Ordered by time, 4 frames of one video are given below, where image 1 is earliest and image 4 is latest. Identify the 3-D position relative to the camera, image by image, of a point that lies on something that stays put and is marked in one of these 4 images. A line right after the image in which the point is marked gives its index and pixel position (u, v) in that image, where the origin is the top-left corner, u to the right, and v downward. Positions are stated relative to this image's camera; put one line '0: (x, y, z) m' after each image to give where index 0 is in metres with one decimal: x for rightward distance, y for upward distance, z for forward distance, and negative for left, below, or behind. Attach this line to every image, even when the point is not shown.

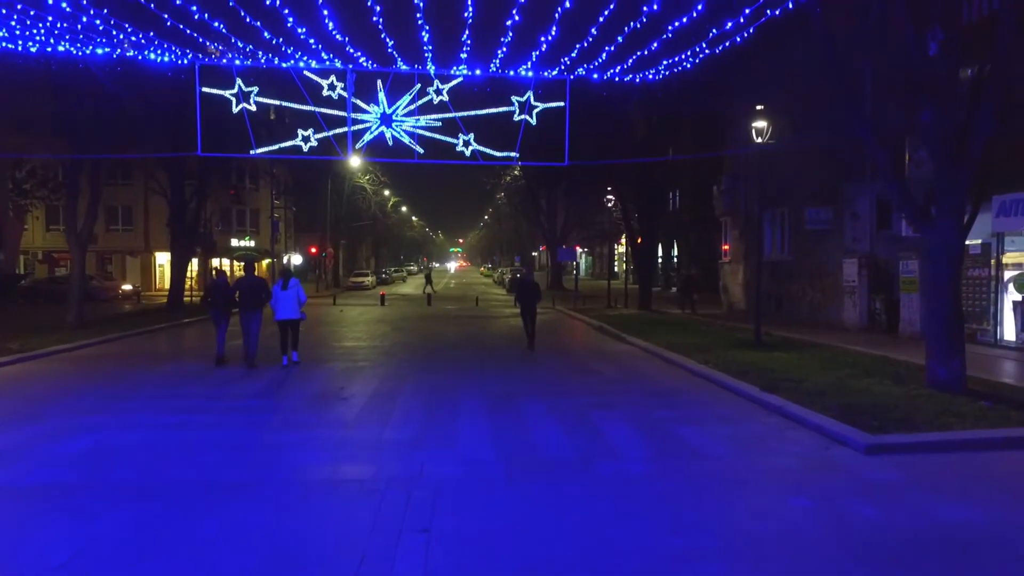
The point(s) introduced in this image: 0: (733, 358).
0: (+5.6, -1.8, +15.2) m
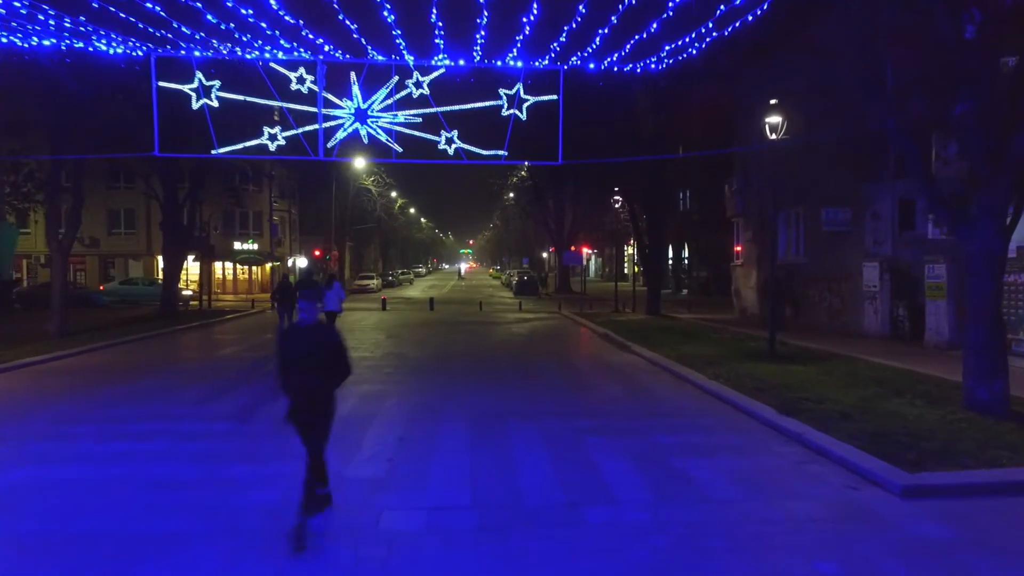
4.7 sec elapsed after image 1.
0: (+5.5, -2.0, +14.0) m
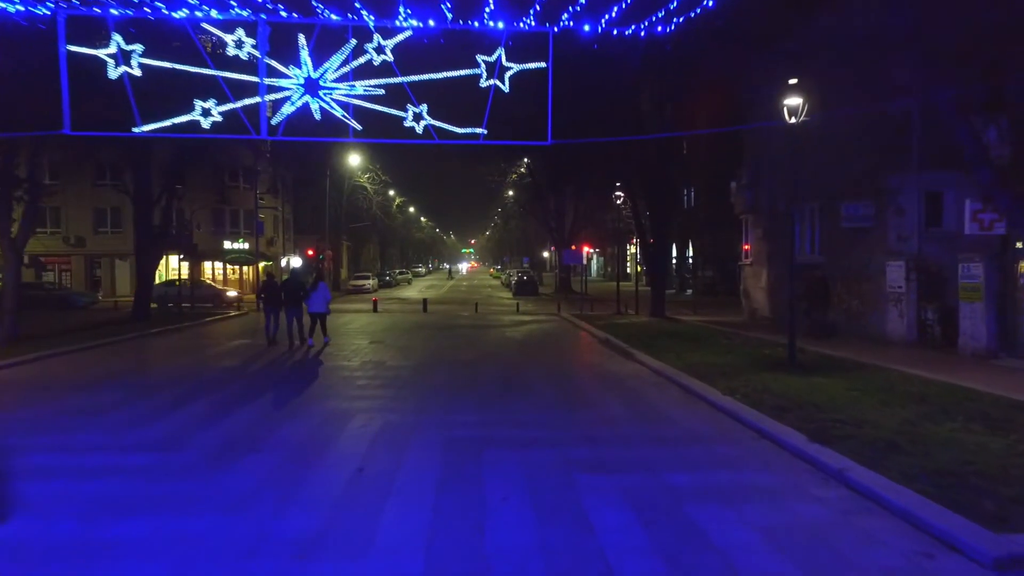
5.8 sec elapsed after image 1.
0: (+5.2, -2.0, +12.3) m
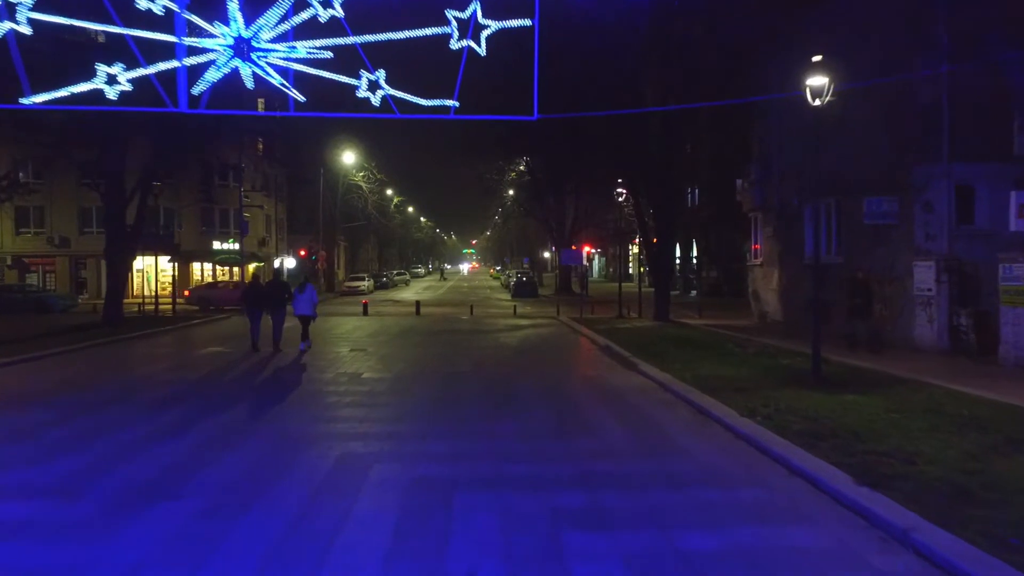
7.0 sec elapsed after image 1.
0: (+4.9, -2.1, +10.7) m
